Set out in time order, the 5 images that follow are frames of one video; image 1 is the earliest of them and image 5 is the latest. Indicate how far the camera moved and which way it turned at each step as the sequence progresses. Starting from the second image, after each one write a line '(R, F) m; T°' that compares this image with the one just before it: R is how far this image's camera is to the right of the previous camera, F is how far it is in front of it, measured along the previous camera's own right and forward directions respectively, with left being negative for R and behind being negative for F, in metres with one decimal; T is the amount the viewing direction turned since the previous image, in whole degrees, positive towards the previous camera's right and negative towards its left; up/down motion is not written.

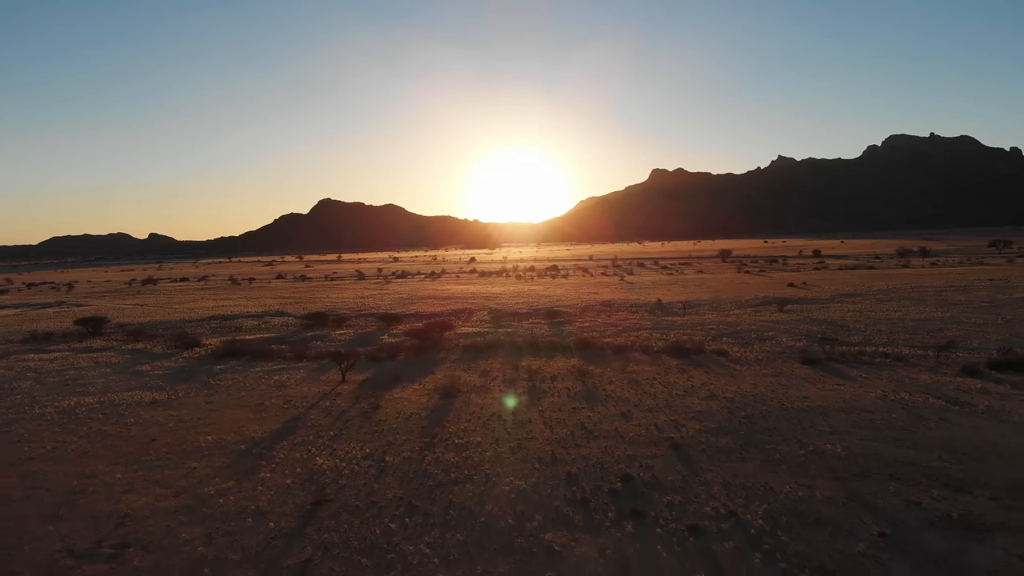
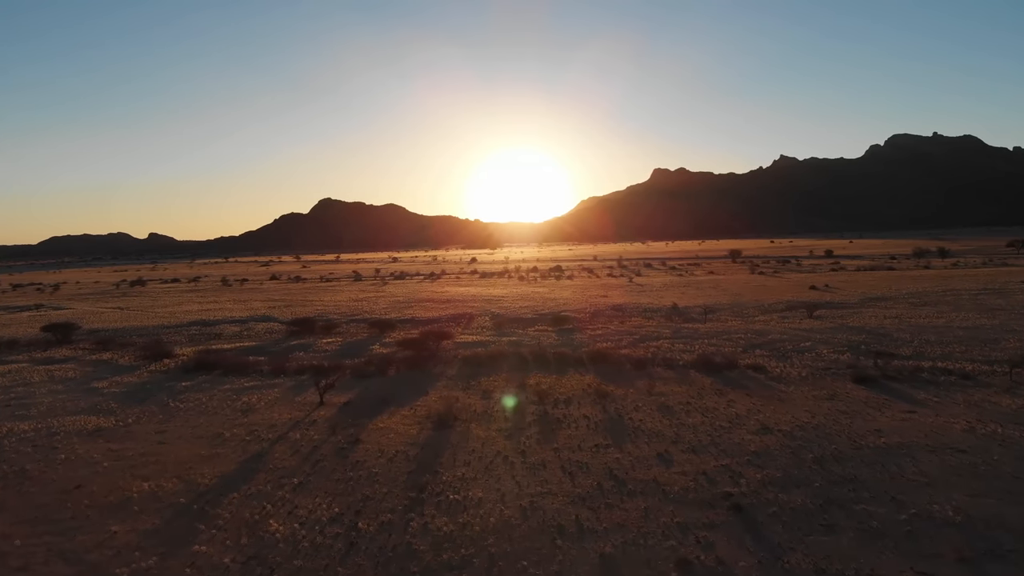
(-0.2, +3.0) m; 0°
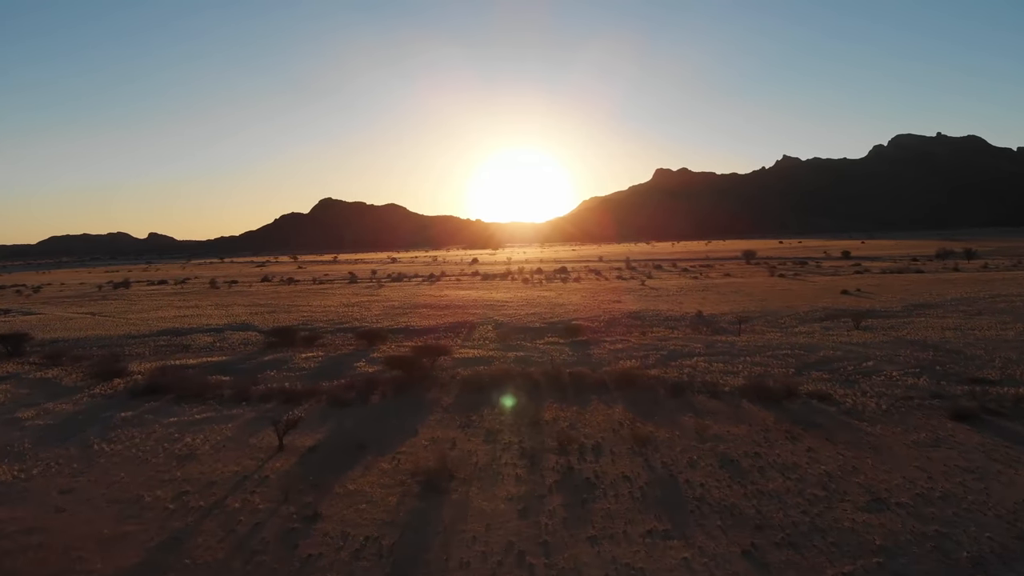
(-0.2, +3.8) m; 0°
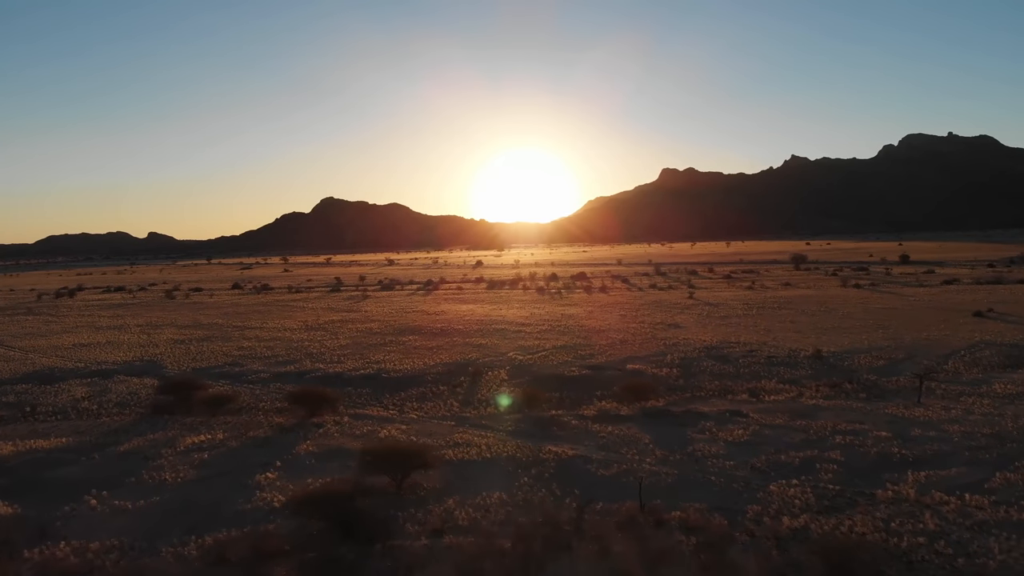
(-0.7, +10.6) m; 0°
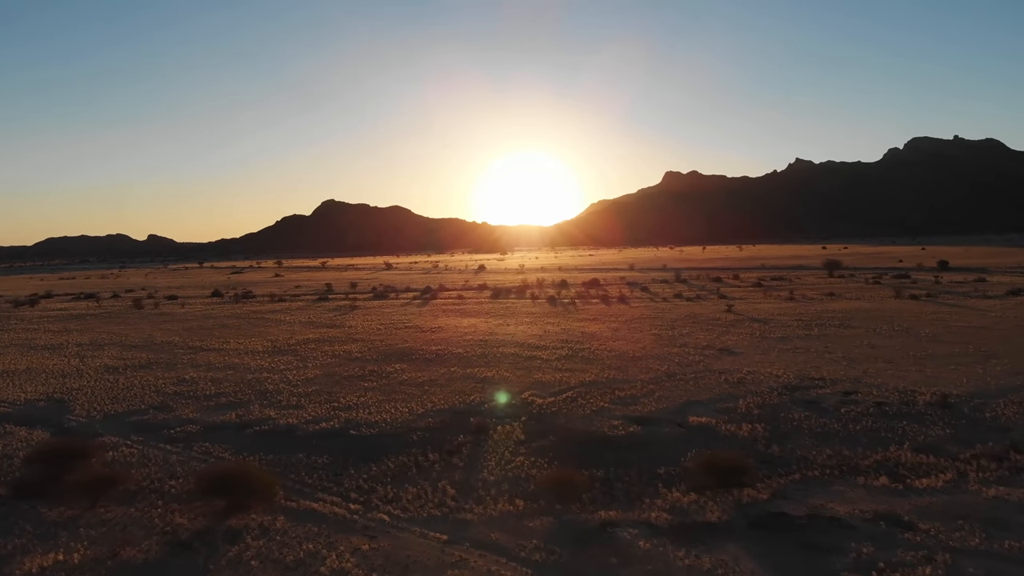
(-0.4, +5.7) m; 0°
